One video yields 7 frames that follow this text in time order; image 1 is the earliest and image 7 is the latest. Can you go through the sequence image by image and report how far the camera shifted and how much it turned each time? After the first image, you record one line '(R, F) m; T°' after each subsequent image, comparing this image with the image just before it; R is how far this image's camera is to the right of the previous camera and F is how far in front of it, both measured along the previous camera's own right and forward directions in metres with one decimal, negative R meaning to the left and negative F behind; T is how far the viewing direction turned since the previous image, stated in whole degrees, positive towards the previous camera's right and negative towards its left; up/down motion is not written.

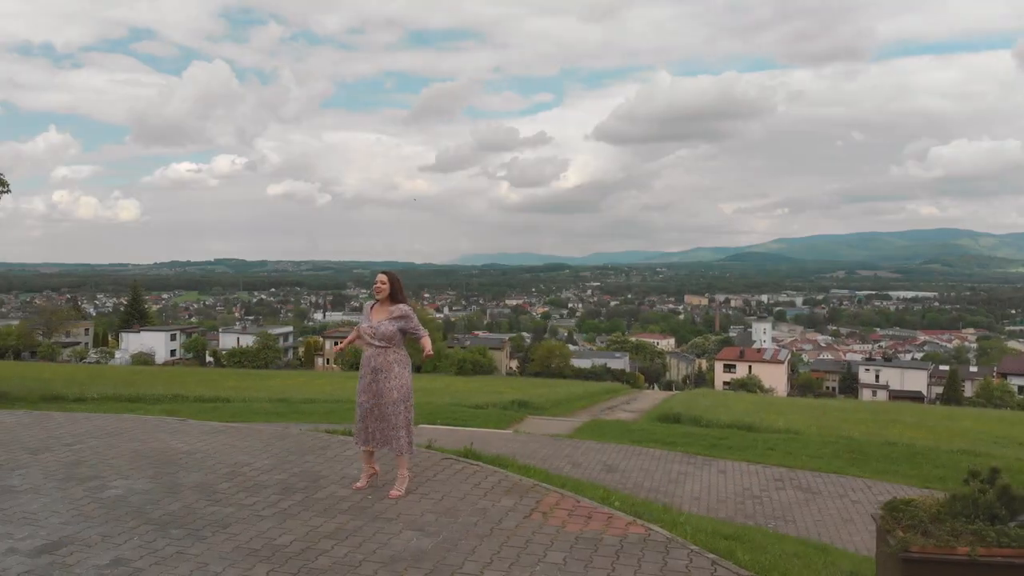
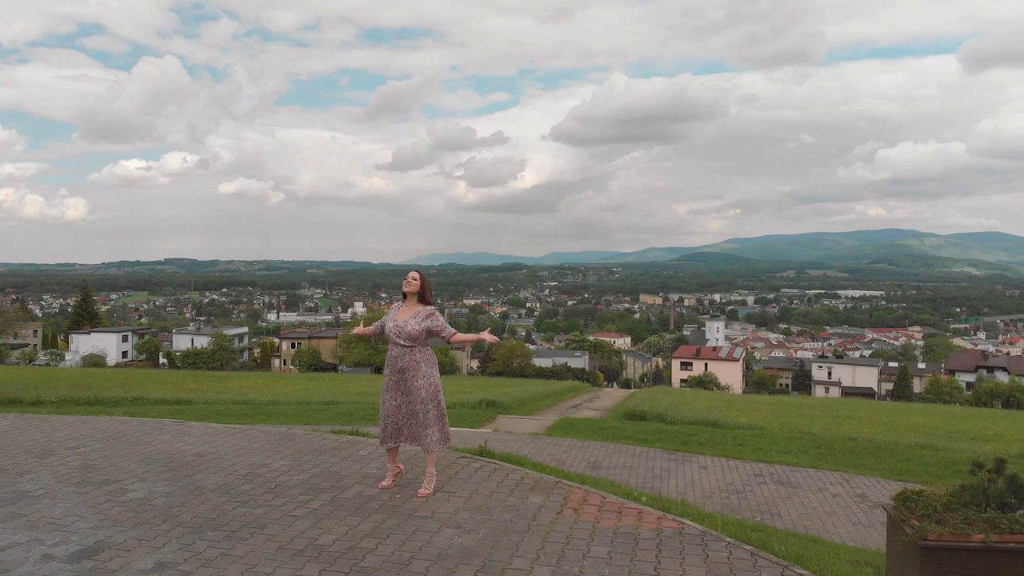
(-0.3, 0.0) m; +3°
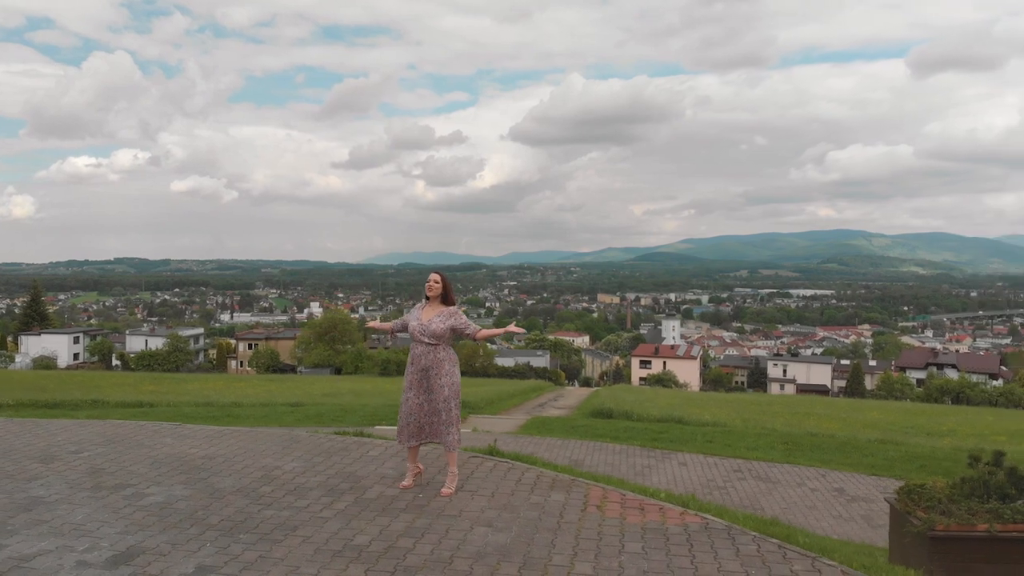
(-0.3, 0.0) m; +3°
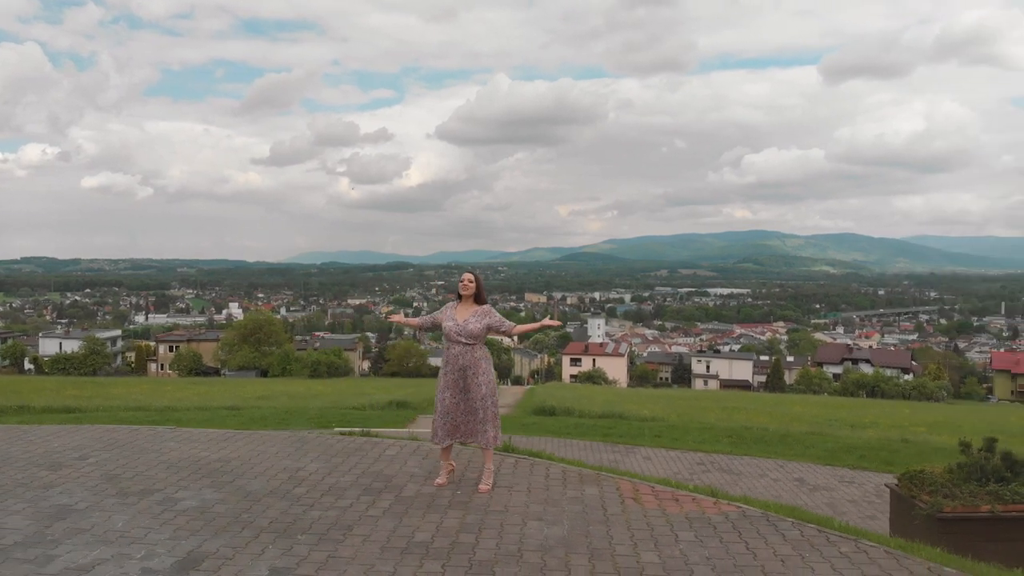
(-0.5, 0.0) m; +6°
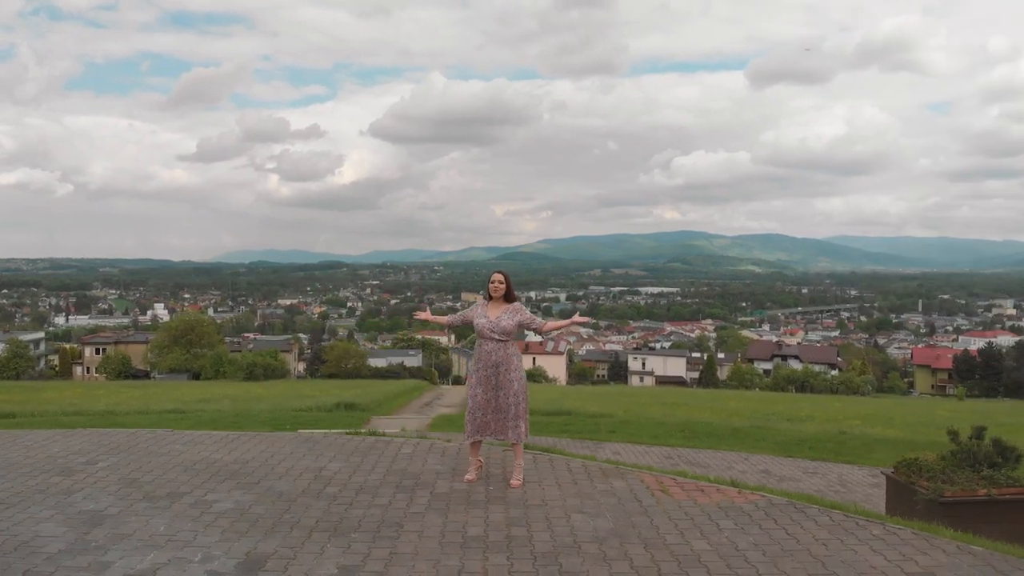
(-0.4, 0.0) m; +5°
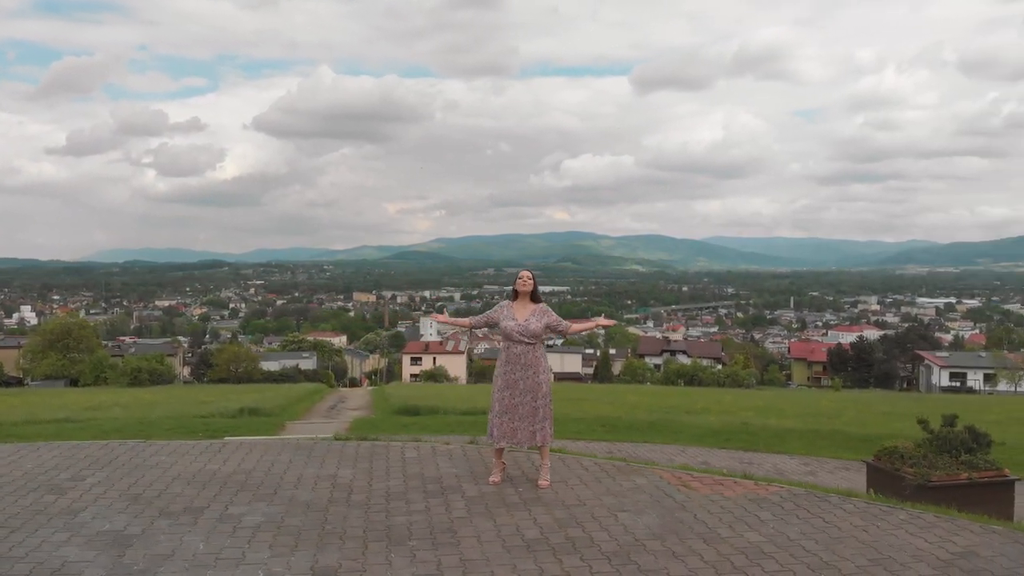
(-0.6, +0.1) m; +8°
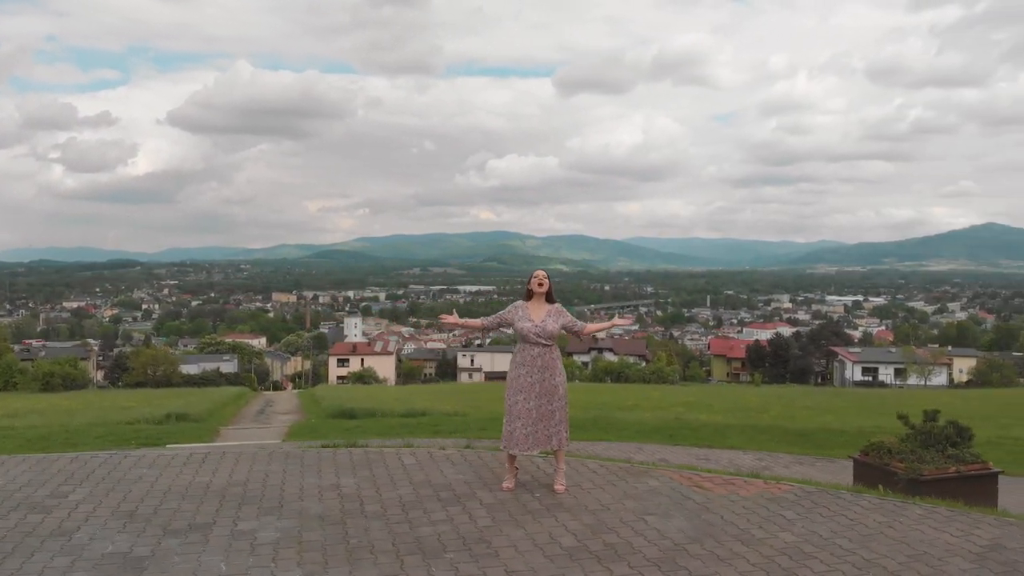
(-0.4, +0.1) m; +5°
